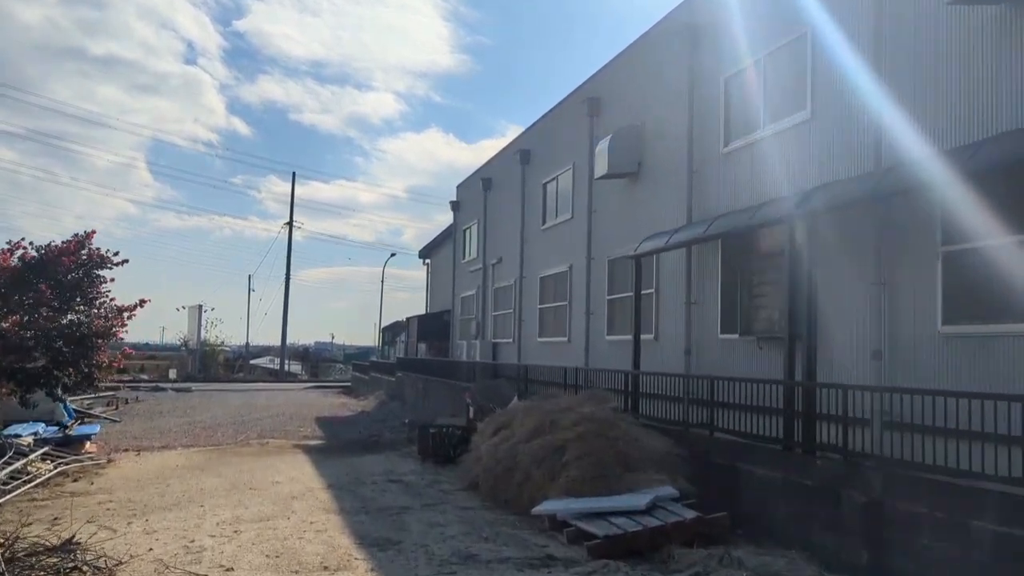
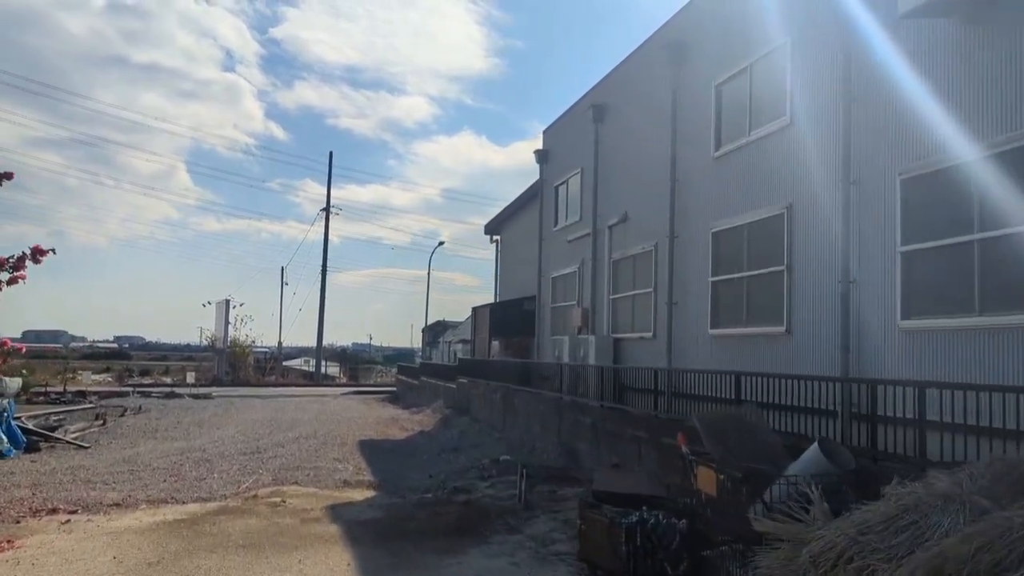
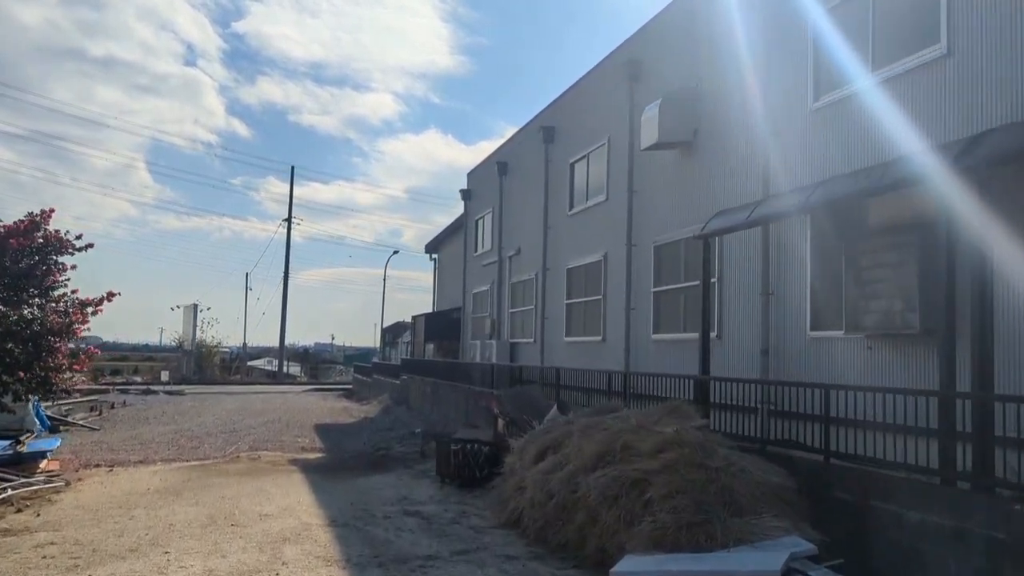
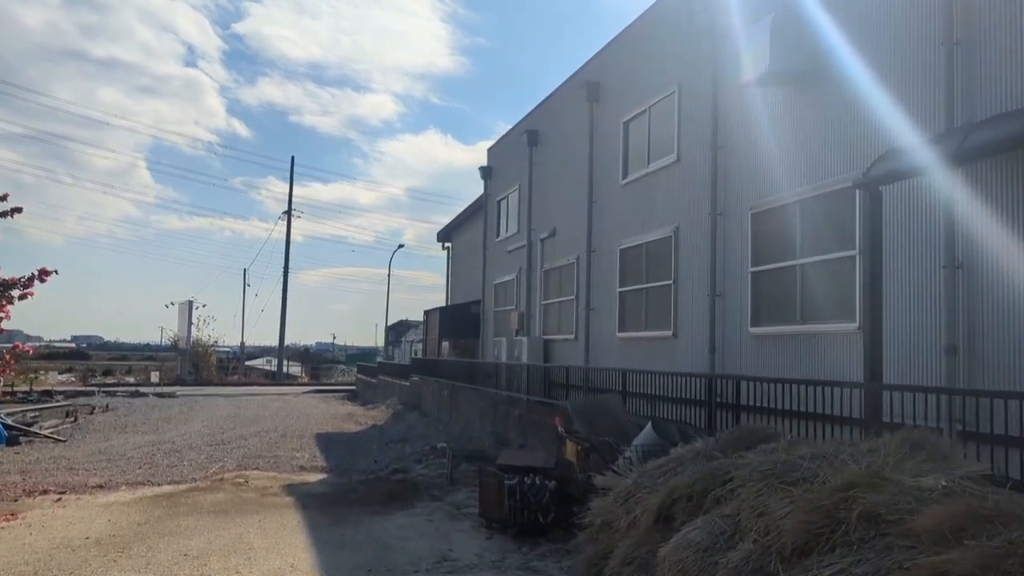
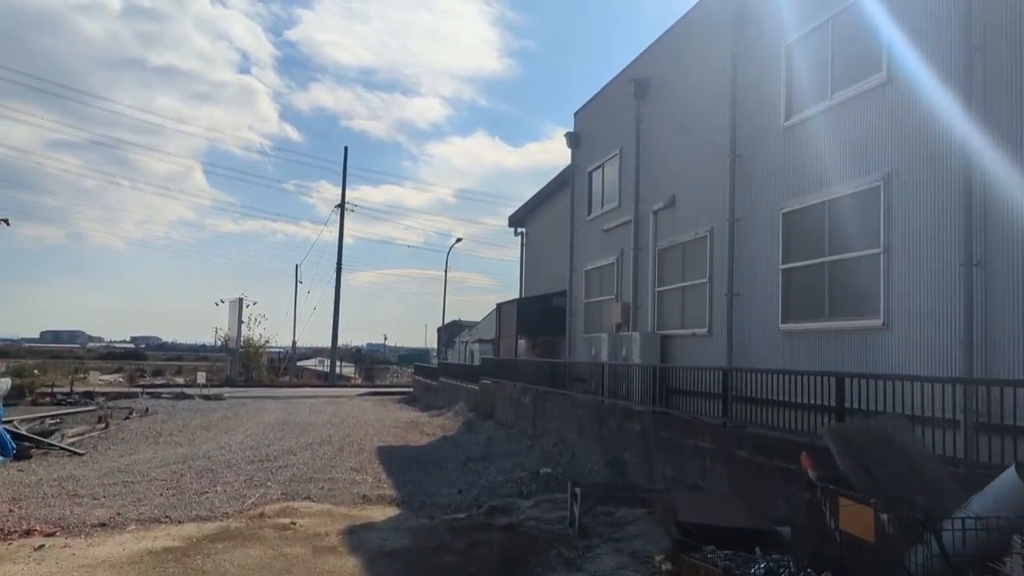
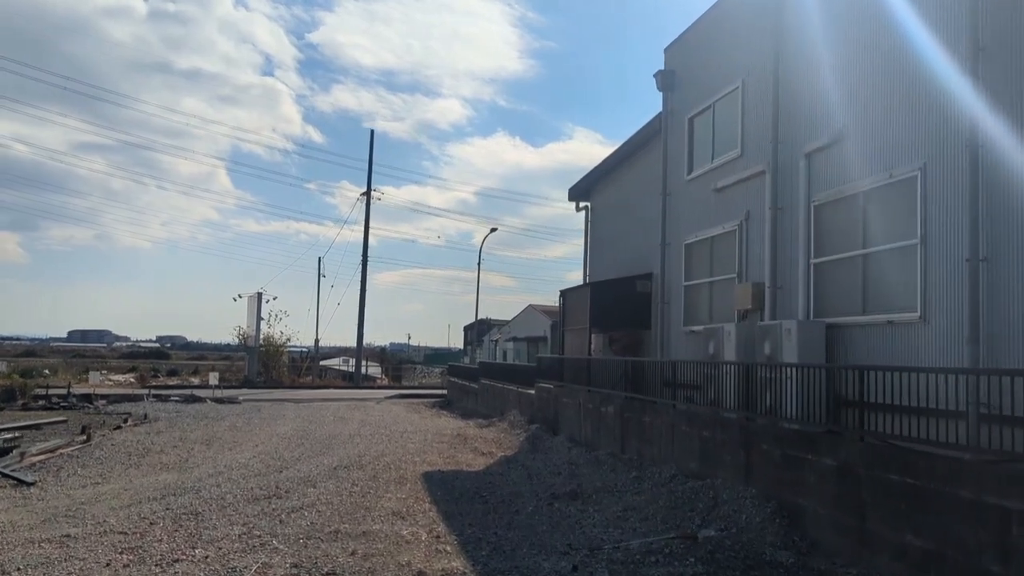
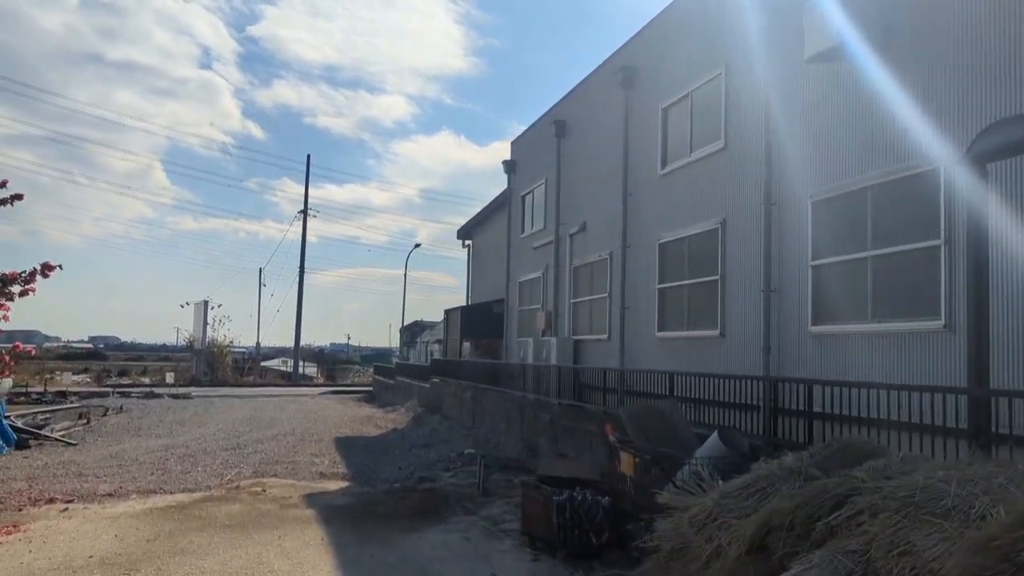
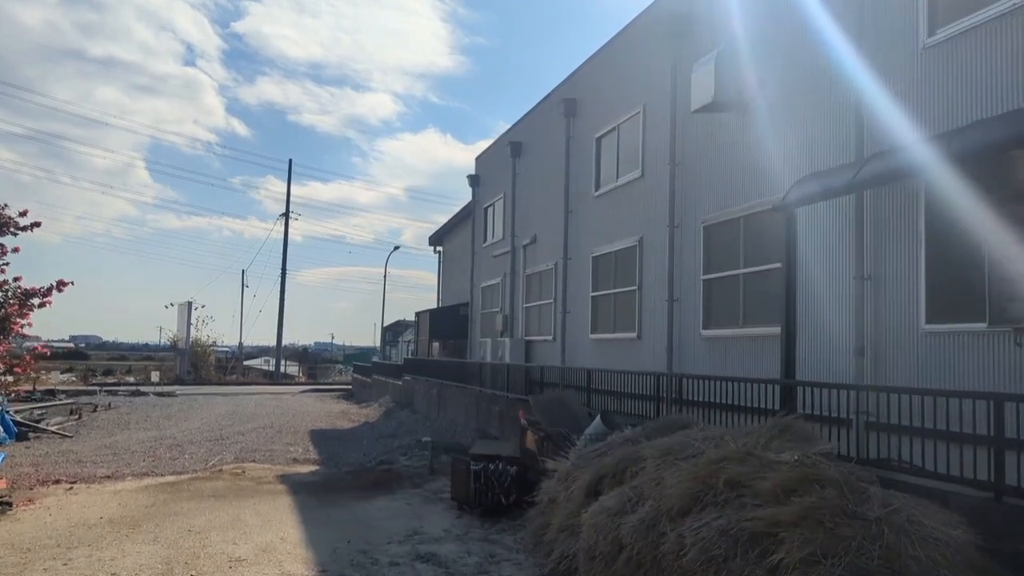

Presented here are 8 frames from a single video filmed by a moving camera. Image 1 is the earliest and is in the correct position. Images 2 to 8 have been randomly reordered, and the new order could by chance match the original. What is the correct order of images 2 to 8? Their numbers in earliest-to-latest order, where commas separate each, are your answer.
3, 8, 4, 7, 2, 5, 6
